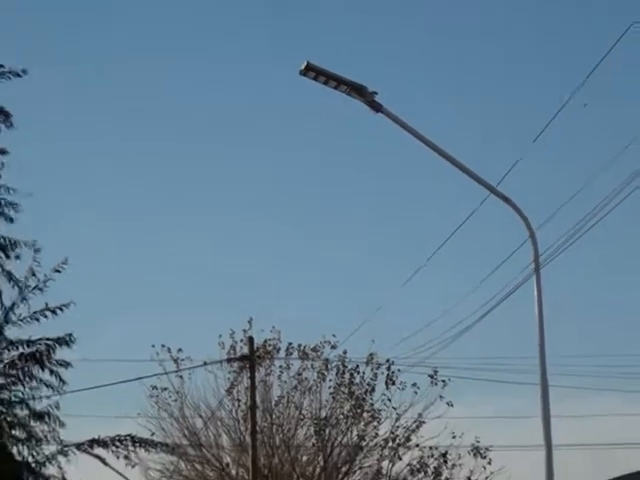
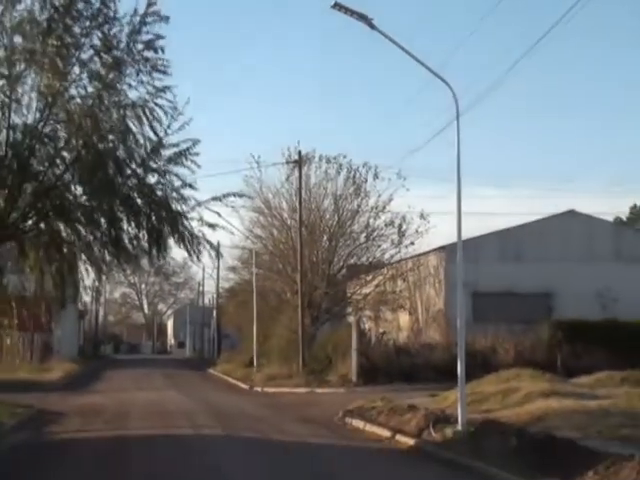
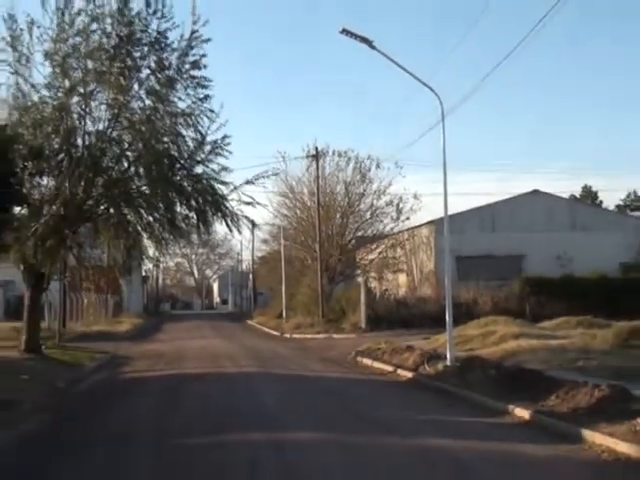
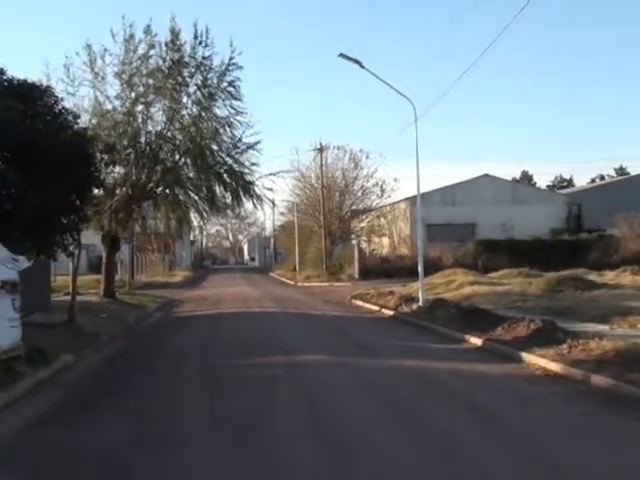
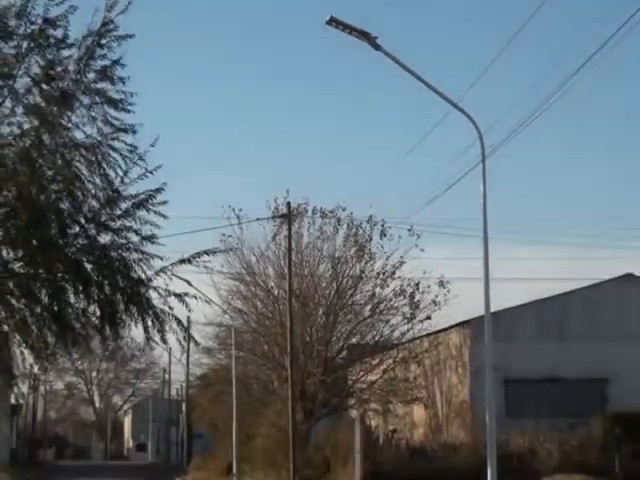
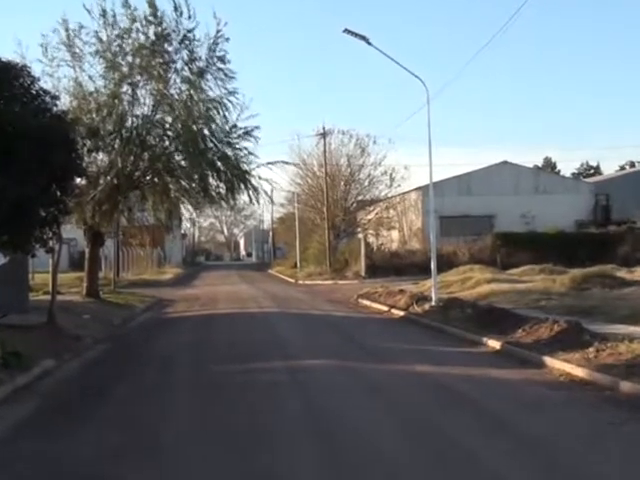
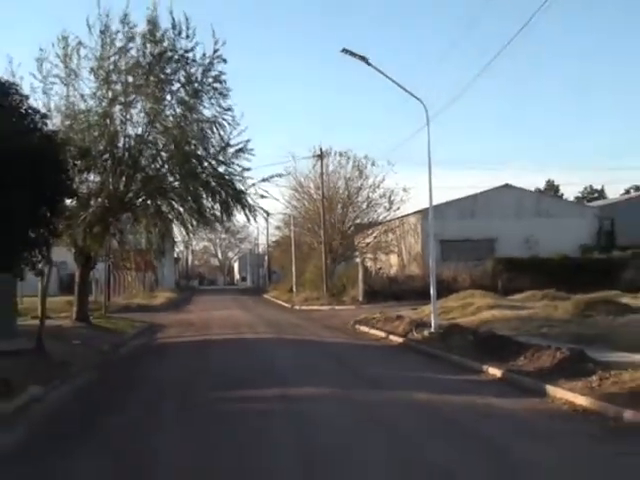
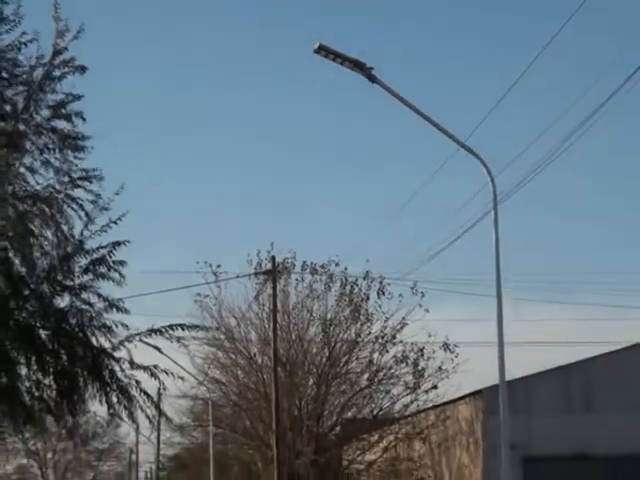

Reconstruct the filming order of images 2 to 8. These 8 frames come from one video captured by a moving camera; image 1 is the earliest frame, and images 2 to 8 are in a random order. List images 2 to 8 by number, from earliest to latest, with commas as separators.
8, 5, 2, 3, 7, 4, 6
